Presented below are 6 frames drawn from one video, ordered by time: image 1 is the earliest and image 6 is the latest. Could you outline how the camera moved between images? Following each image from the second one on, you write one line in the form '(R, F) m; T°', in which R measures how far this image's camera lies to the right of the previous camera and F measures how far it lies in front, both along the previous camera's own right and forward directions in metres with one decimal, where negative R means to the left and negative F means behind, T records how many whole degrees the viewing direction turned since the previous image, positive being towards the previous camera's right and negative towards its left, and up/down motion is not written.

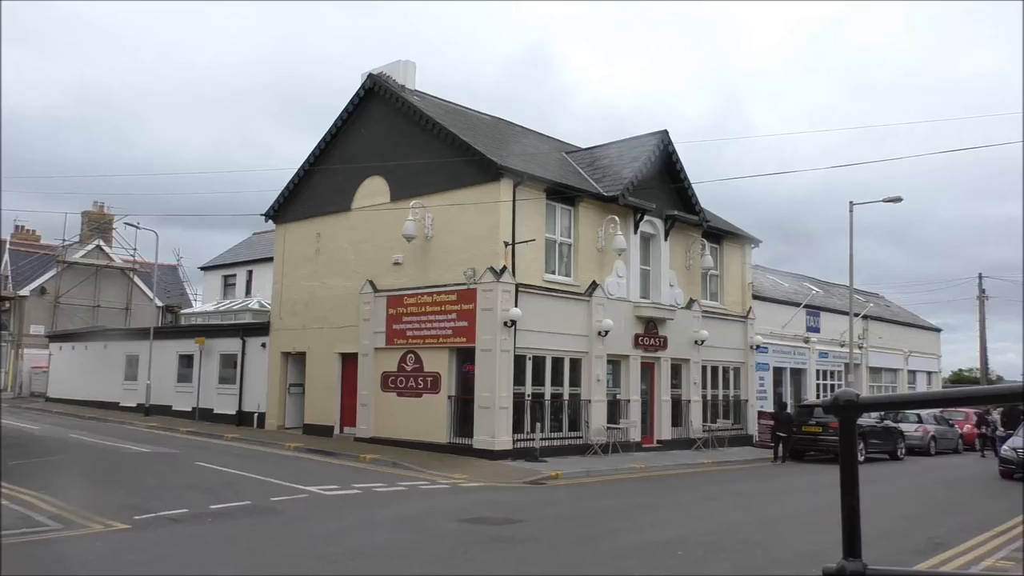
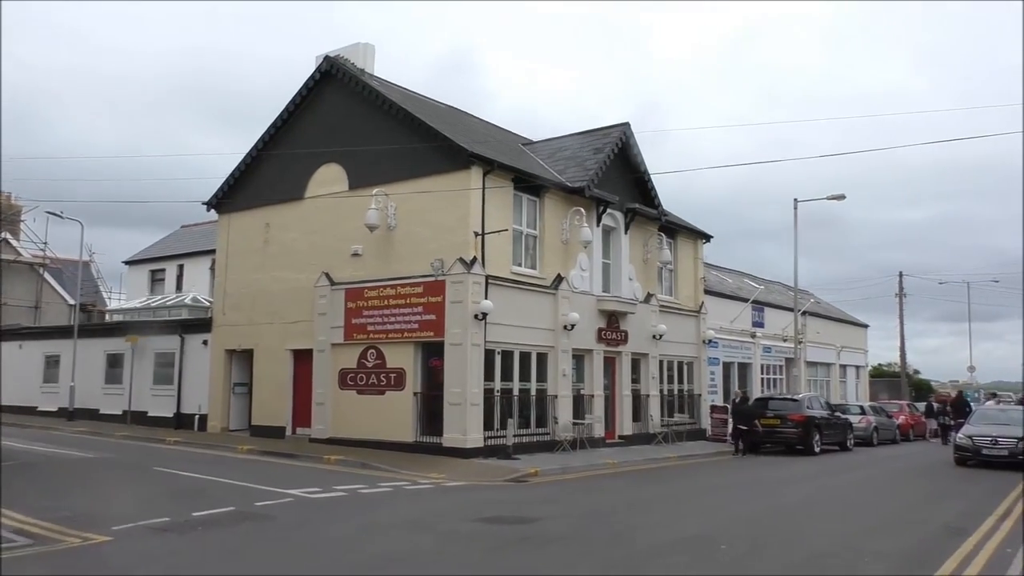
(-1.3, +0.7) m; +6°
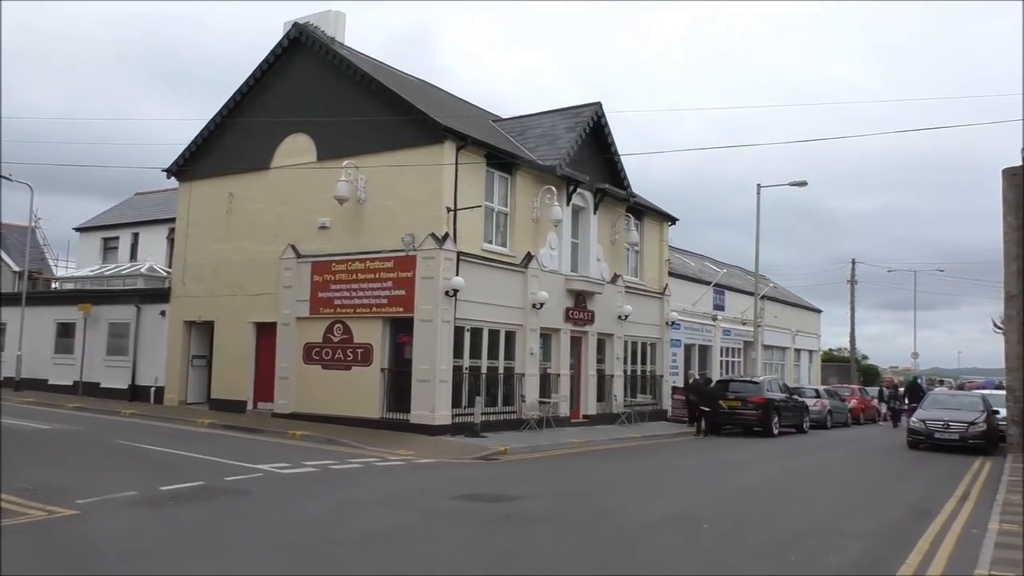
(-0.4, +0.2) m; +3°
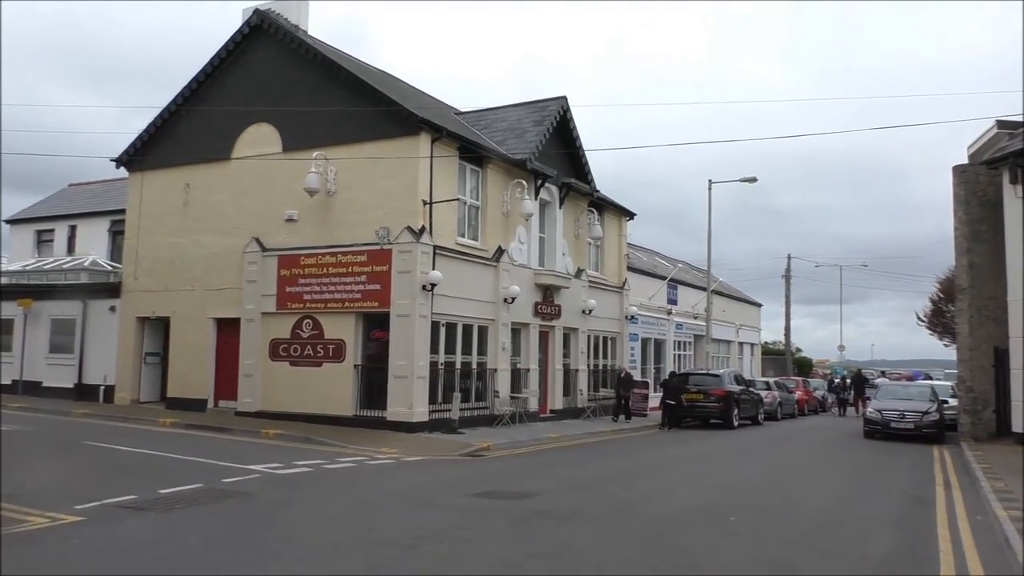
(-1.1, +0.2) m; +5°
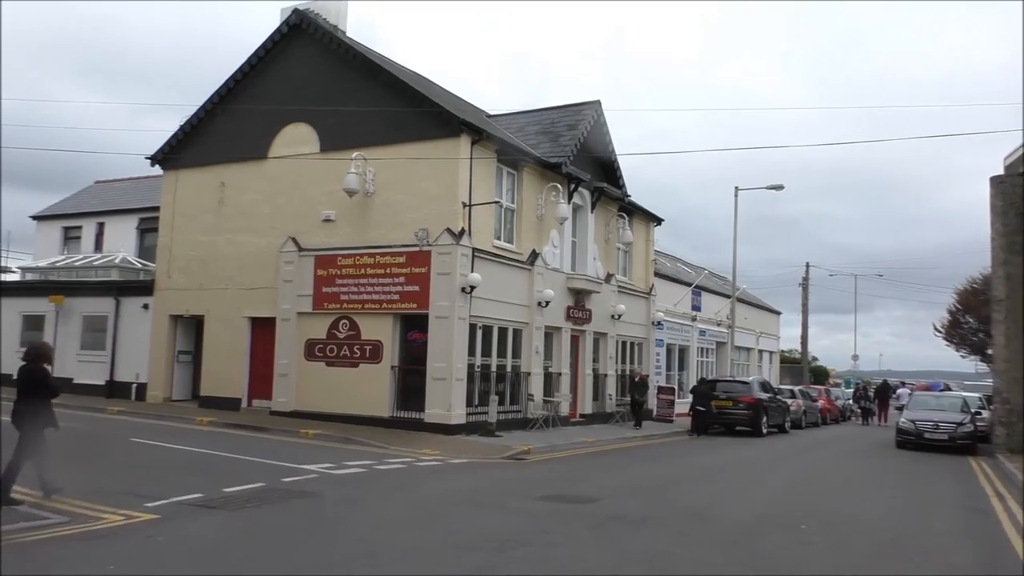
(-0.7, 0.0) m; 0°
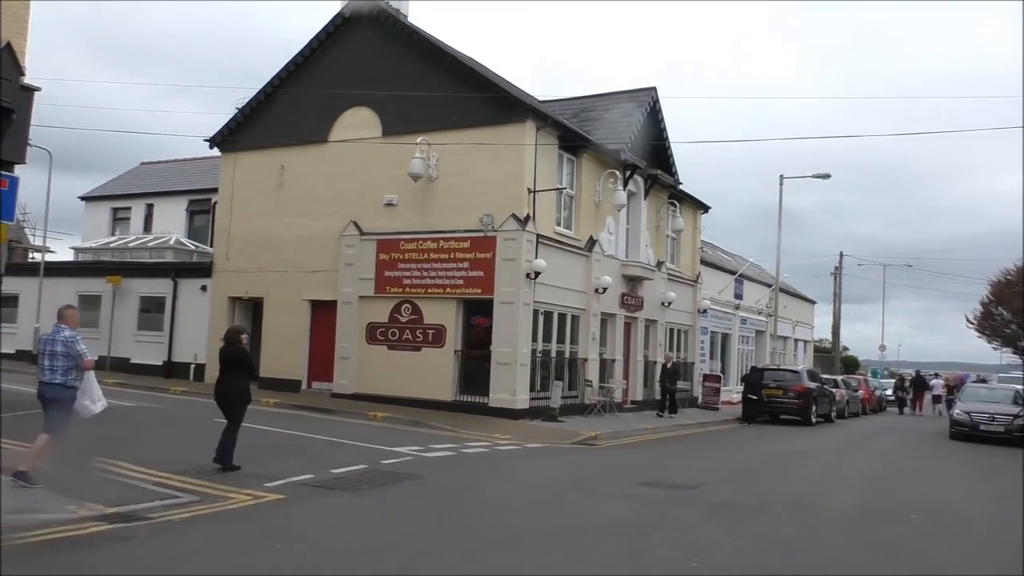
(-1.1, -0.1) m; -1°
